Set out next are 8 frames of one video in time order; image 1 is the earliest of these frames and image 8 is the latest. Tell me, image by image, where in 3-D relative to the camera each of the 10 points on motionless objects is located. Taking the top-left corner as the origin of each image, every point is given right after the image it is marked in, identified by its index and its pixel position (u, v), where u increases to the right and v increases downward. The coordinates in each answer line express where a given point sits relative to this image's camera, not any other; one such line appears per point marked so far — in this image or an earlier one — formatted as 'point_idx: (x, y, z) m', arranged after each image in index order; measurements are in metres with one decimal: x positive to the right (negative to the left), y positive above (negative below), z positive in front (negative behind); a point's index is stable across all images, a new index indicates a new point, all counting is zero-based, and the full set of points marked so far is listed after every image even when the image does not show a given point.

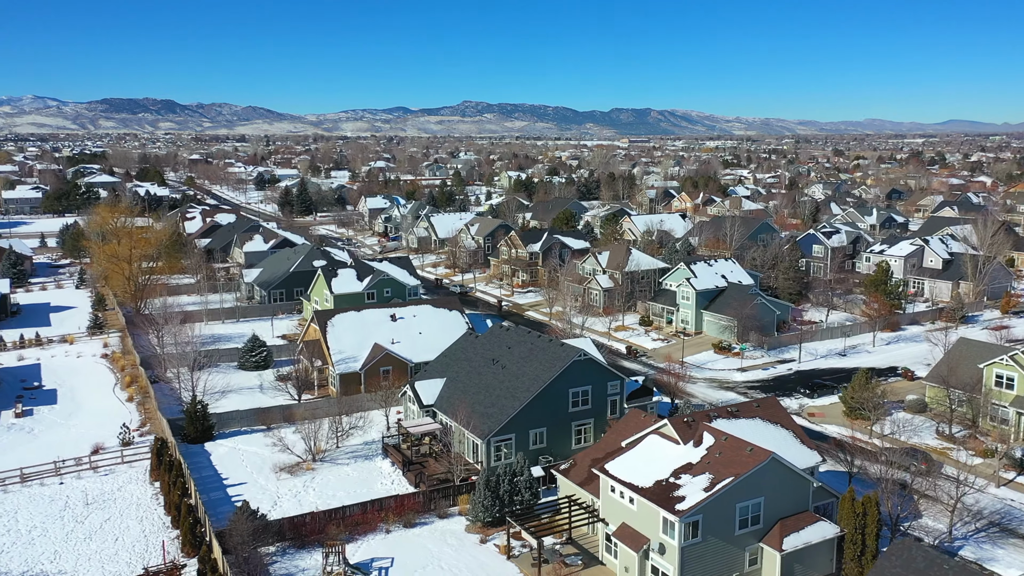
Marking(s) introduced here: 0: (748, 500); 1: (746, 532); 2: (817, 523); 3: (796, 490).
0: (+5.2, -4.7, +18.0) m
1: (+5.2, -5.5, +18.1) m
2: (+7.1, -5.4, +18.6) m
3: (+6.5, -4.6, +18.6) m
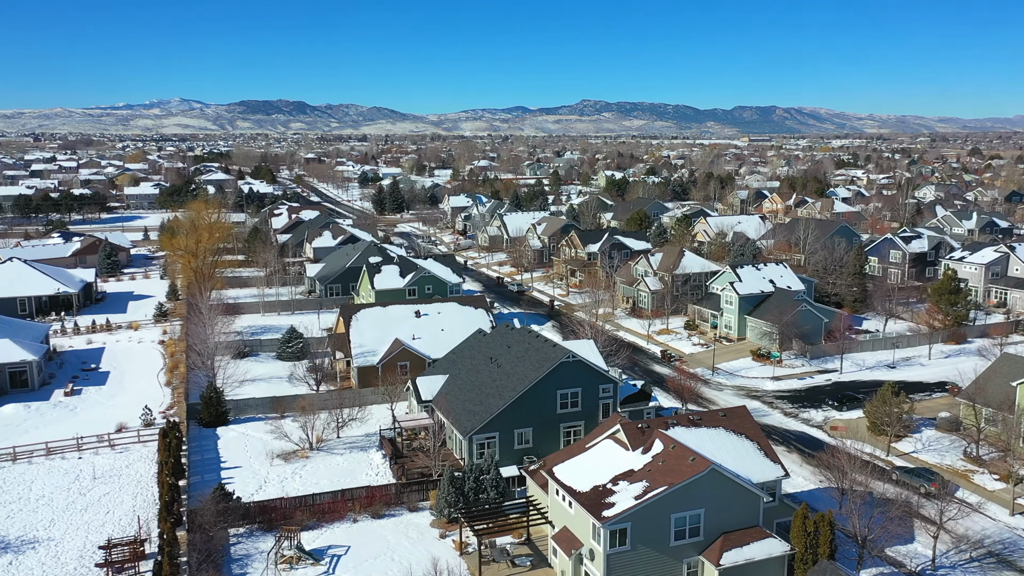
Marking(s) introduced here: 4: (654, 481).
0: (+3.7, -4.8, +17.5) m
1: (+3.7, -5.6, +17.6) m
2: (+5.7, -5.5, +17.8) m
3: (+5.1, -4.7, +17.9) m
4: (+3.1, -4.2, +17.6) m
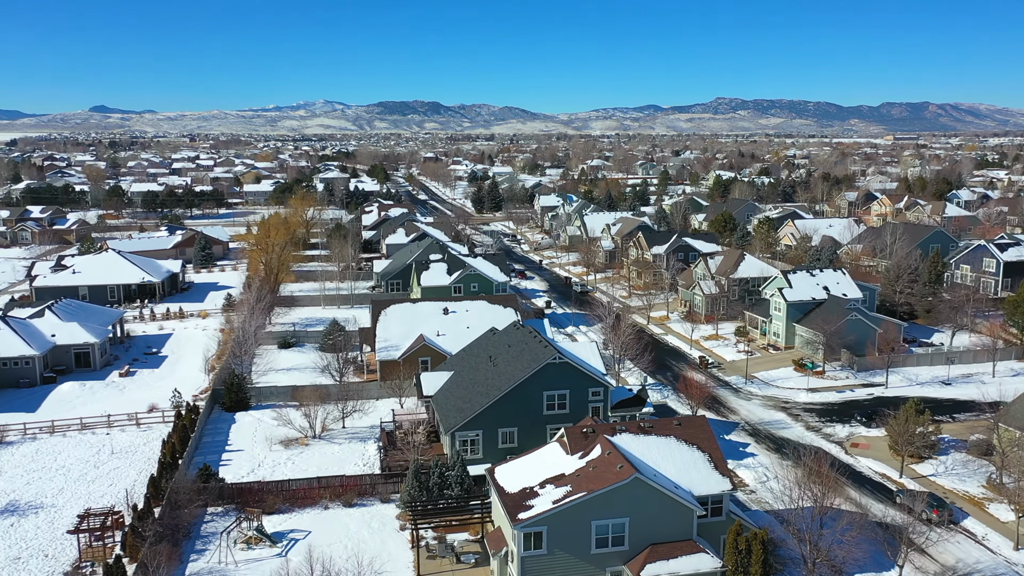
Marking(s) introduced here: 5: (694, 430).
0: (+2.0, -4.9, +17.1) m
1: (+2.0, -5.7, +17.3) m
2: (+3.9, -5.6, +17.2) m
3: (+3.4, -4.9, +17.4) m
4: (+1.4, -4.3, +17.4) m
5: (+4.4, -3.5, +19.9) m
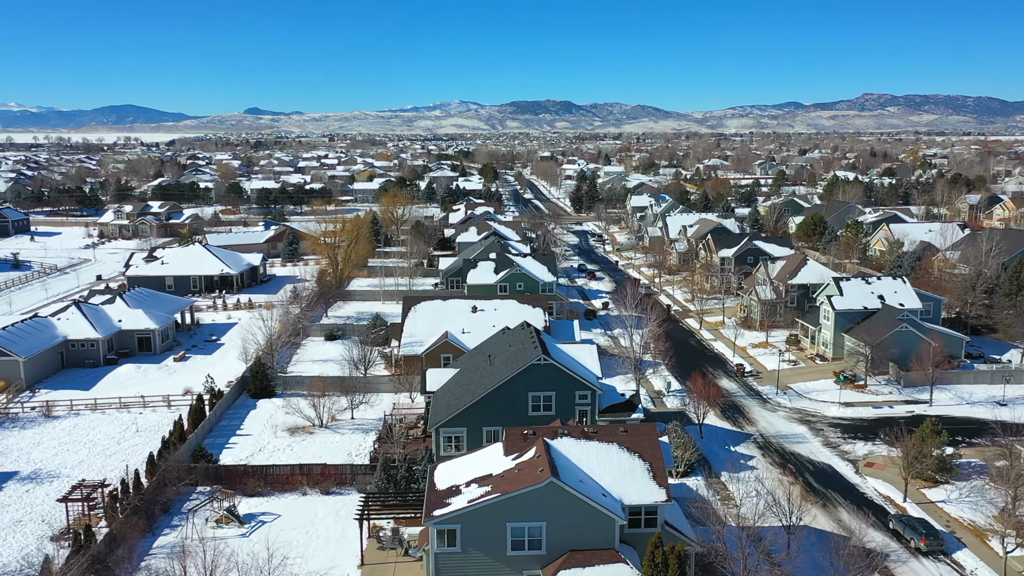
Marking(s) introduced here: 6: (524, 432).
0: (+0.2, -4.9, +17.1) m
1: (+0.2, -5.7, +17.2) m
2: (+2.1, -5.7, +16.9) m
3: (+1.7, -4.9, +17.1) m
4: (-0.3, -4.3, +17.4) m
5: (+3.0, -3.6, +19.4) m
6: (+0.3, -3.4, +19.4) m
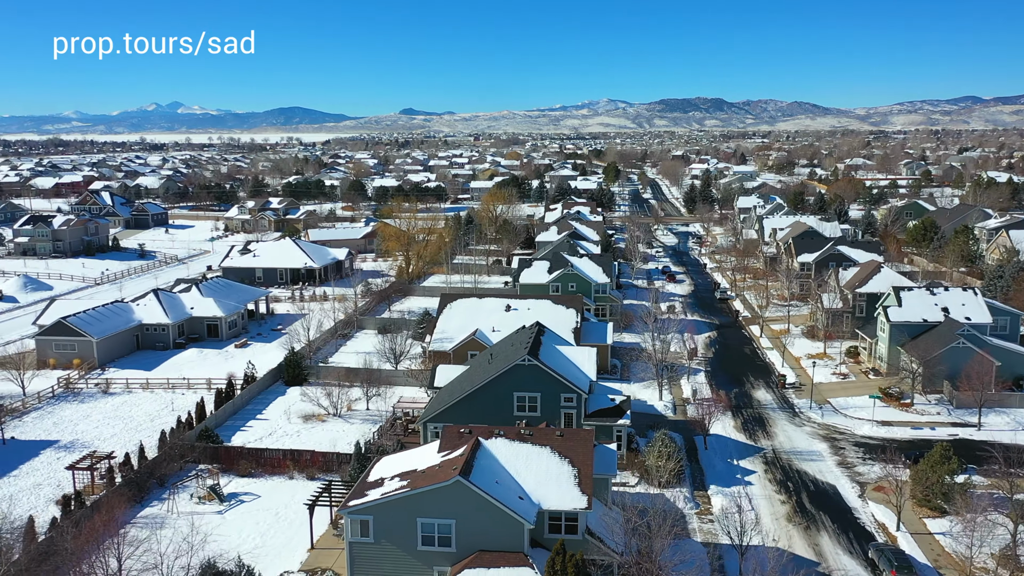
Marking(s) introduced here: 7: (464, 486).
0: (-1.7, -4.9, +17.3) m
1: (-1.7, -5.7, +17.4) m
2: (+0.1, -5.8, +16.8) m
3: (-0.3, -5.0, +17.1) m
4: (-2.2, -4.2, +17.7) m
5: (+1.5, -3.6, +19.1) m
6: (-1.2, -3.4, +19.6) m
7: (-1.0, -4.2, +17.0) m
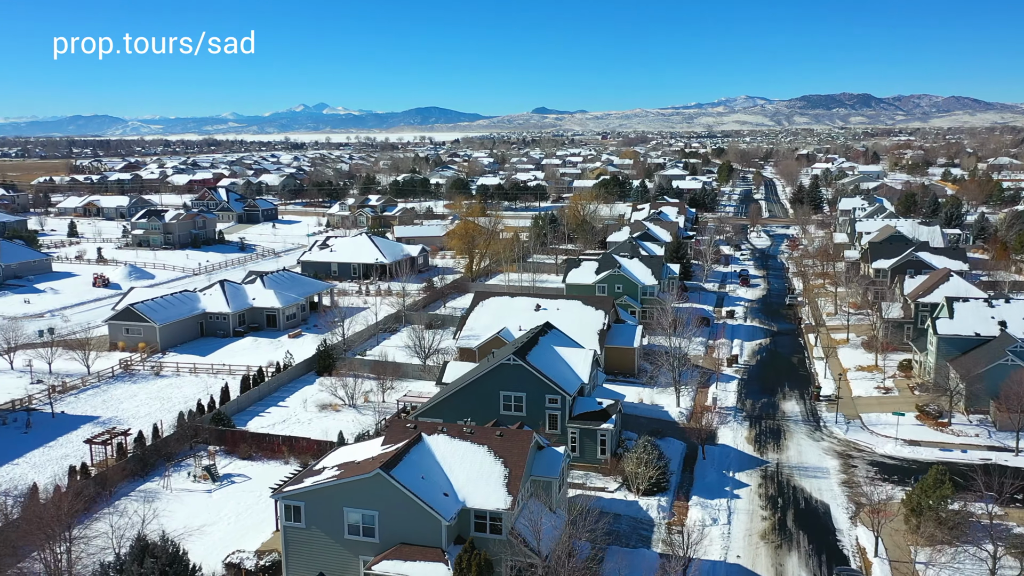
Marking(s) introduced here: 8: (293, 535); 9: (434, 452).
0: (-3.4, -4.8, +17.8) m
1: (-3.4, -5.6, +18.0) m
2: (-1.7, -5.7, +17.0) m
3: (-2.0, -4.9, +17.4) m
4: (-3.8, -4.2, +18.3) m
5: (+0.1, -3.7, +19.1) m
6: (-2.5, -3.4, +20.0) m
7: (-2.8, -4.1, +17.4) m
8: (-5.0, -5.6, +18.4) m
9: (-1.8, -3.8, +18.9) m
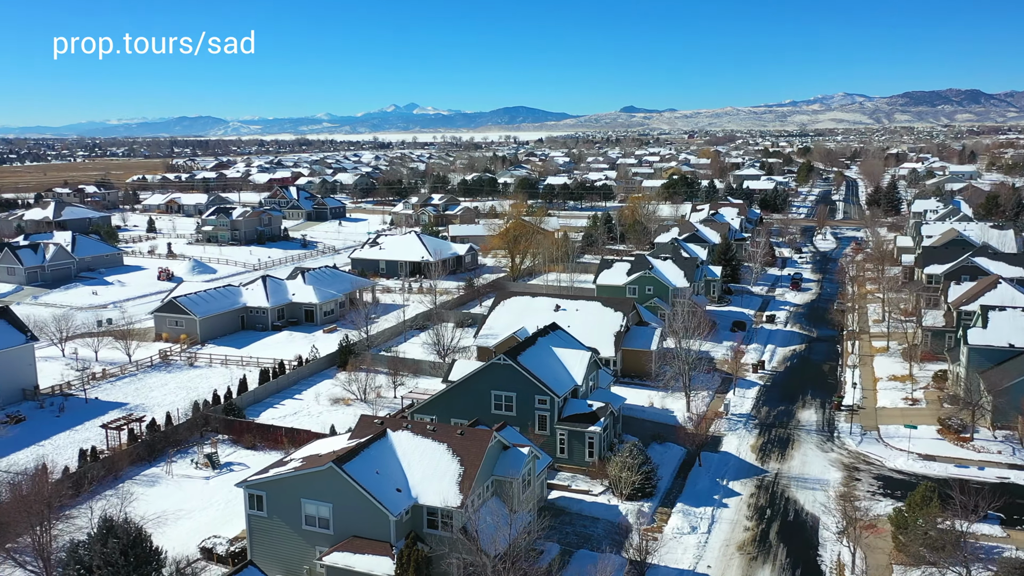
0: (-4.5, -4.8, +18.3) m
1: (-4.5, -5.5, +18.4) m
2: (-2.9, -5.7, +17.3) m
3: (-3.2, -4.9, +17.7) m
4: (-4.8, -4.1, +18.8) m
5: (-0.9, -3.7, +19.2) m
6: (-3.4, -3.3, +20.4) m
7: (-3.9, -4.1, +17.8) m
8: (-6.0, -5.5, +19.0) m
9: (-2.8, -3.8, +19.2) m
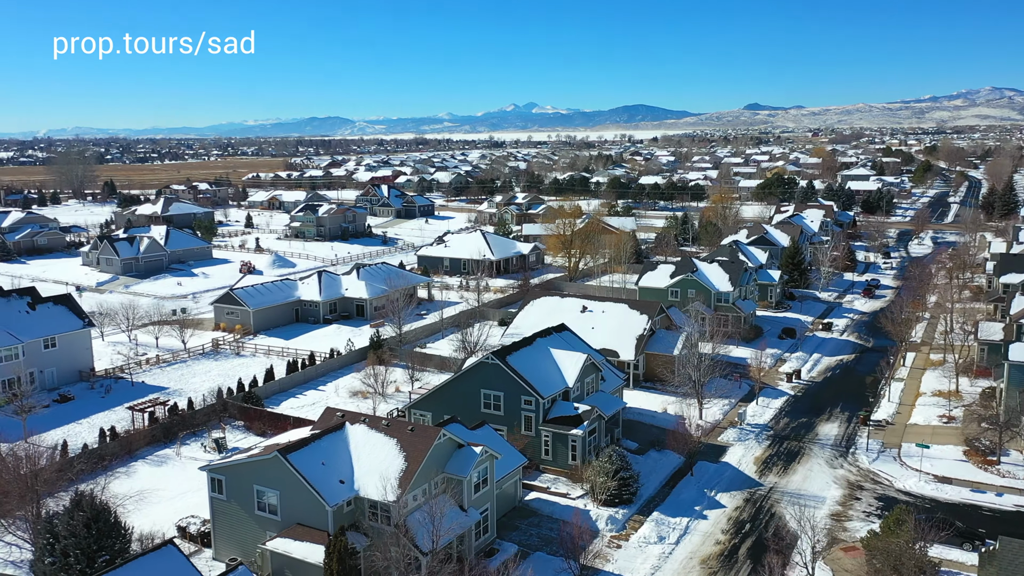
0: (-5.8, -4.7, +19.1) m
1: (-5.8, -5.4, +19.2) m
2: (-4.4, -5.6, +17.9) m
3: (-4.6, -4.8, +18.4) m
4: (-6.1, -4.0, +19.7) m
5: (-2.1, -3.6, +19.5) m
6: (-4.4, -3.3, +21.0) m
7: (-5.3, -4.0, +18.6) m
8: (-7.2, -5.4, +20.0) m
9: (-4.0, -3.7, +19.8) m
